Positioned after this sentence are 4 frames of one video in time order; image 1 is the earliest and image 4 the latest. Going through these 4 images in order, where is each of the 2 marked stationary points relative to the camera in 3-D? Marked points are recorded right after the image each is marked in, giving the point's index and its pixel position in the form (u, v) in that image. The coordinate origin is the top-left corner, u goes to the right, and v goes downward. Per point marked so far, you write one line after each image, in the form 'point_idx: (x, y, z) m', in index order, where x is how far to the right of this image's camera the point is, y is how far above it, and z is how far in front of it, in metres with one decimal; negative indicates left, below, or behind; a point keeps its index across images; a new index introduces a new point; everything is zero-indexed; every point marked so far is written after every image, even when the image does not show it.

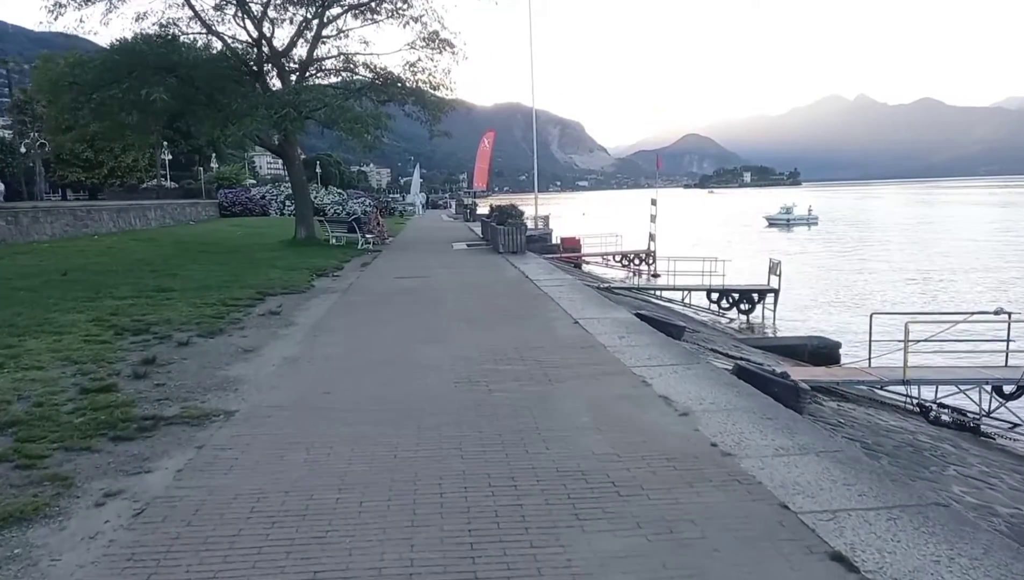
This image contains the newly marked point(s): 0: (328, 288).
0: (-4.2, 0.0, +14.0) m
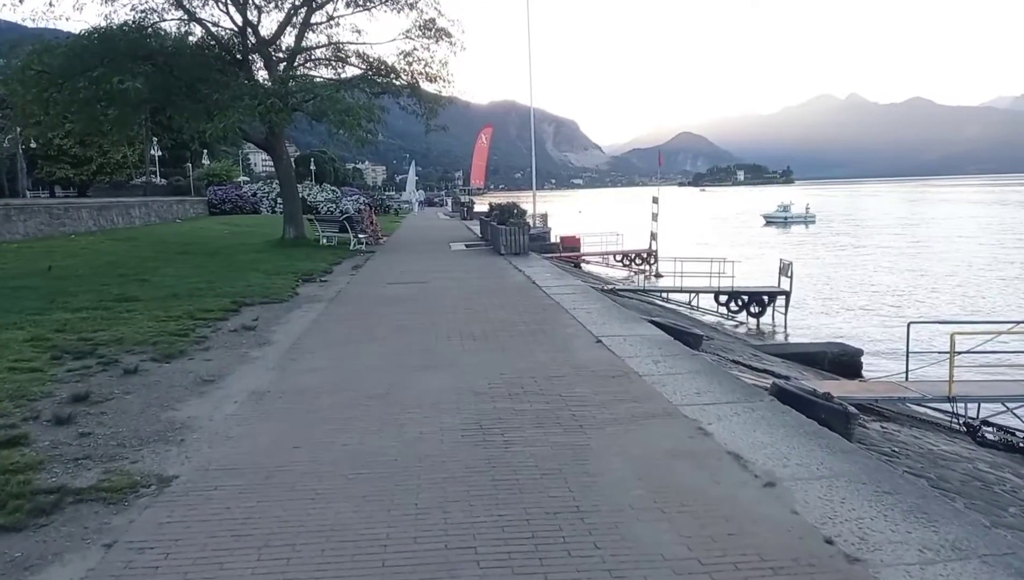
0: (-4.0, -0.1, +12.6) m
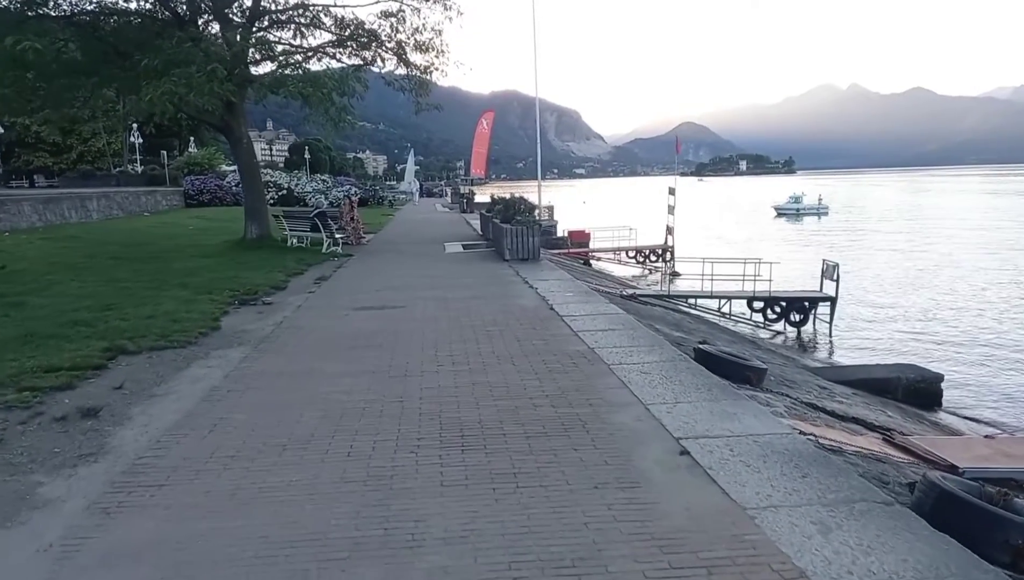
0: (-3.9, -0.6, +8.8) m
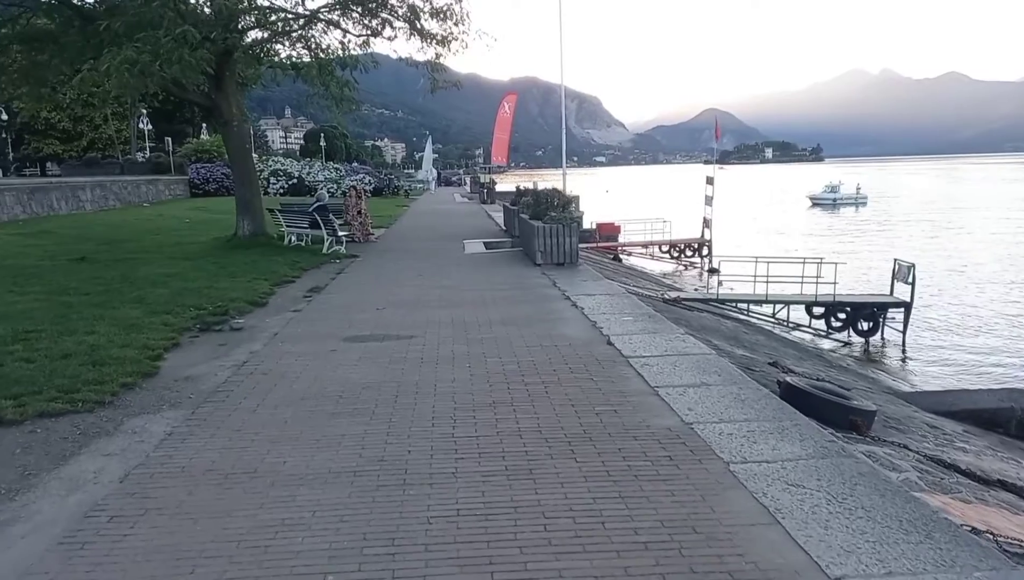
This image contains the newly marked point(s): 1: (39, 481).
0: (-3.4, -0.9, +6.3) m
1: (-3.3, -1.3, +4.4) m
